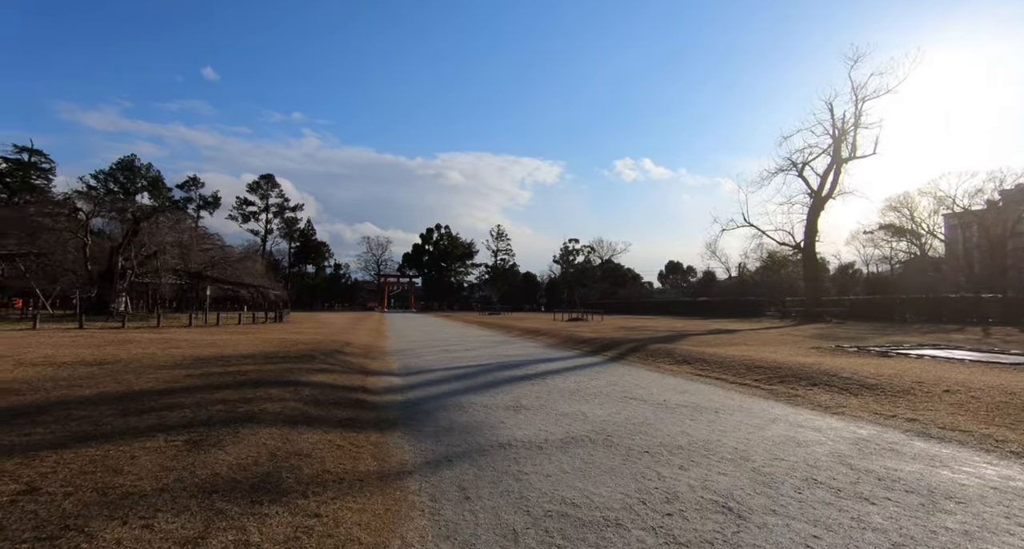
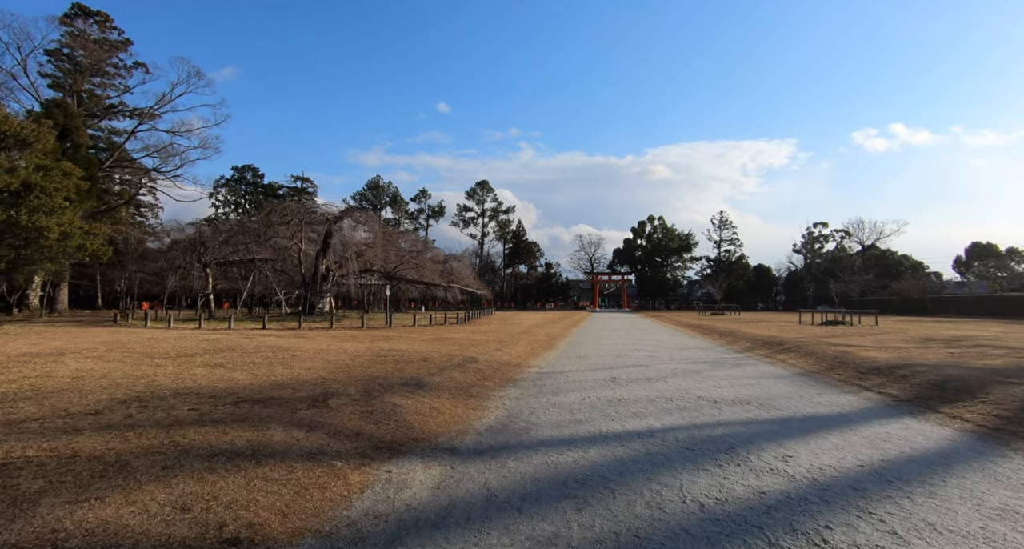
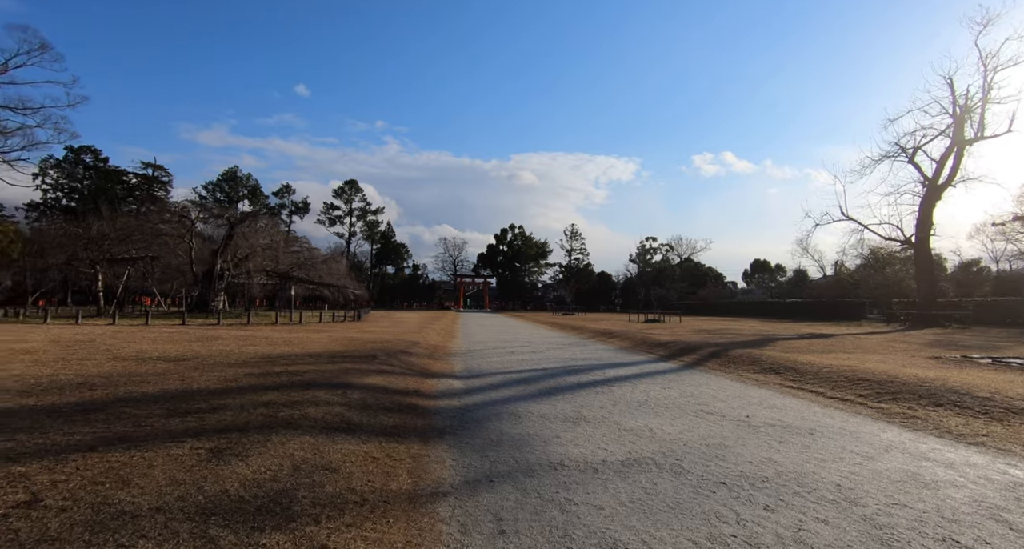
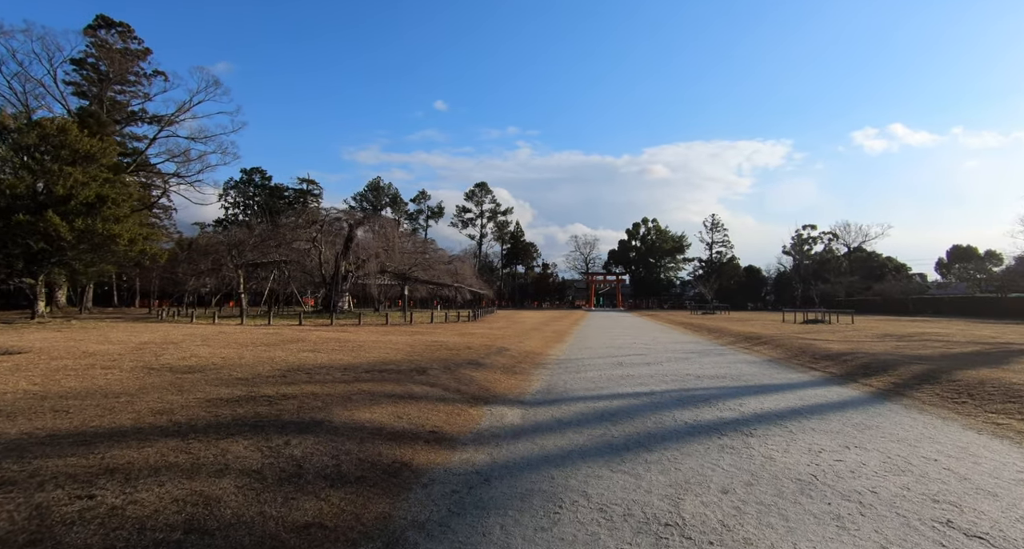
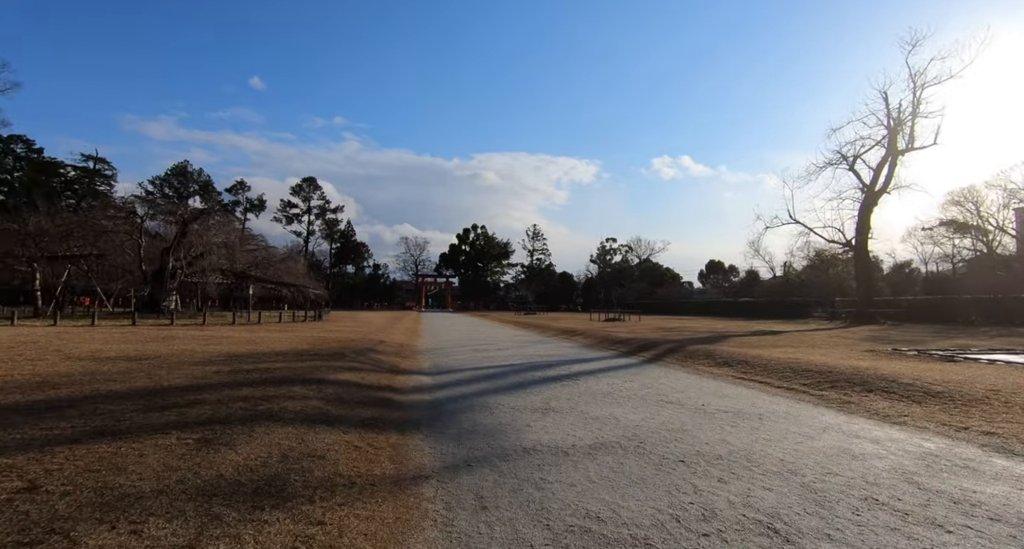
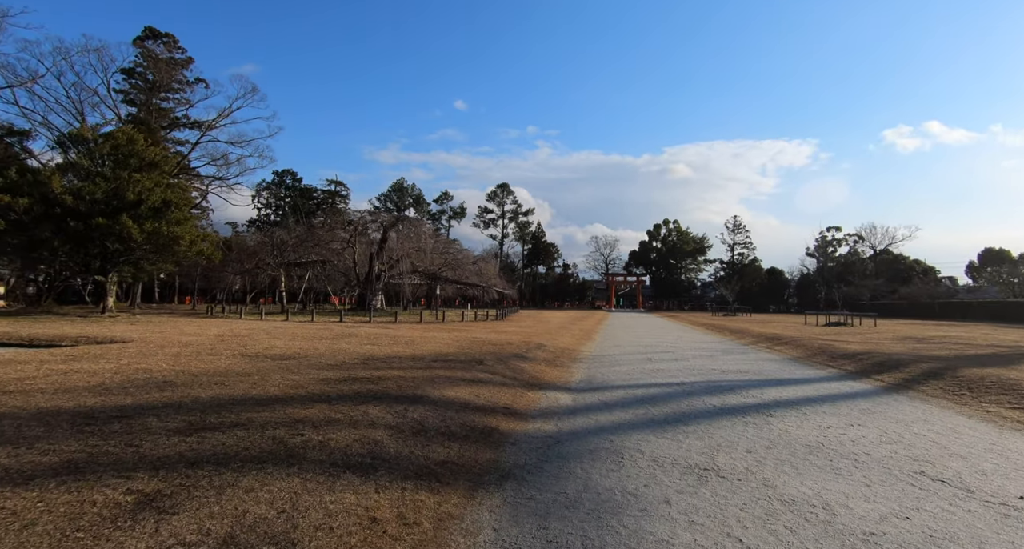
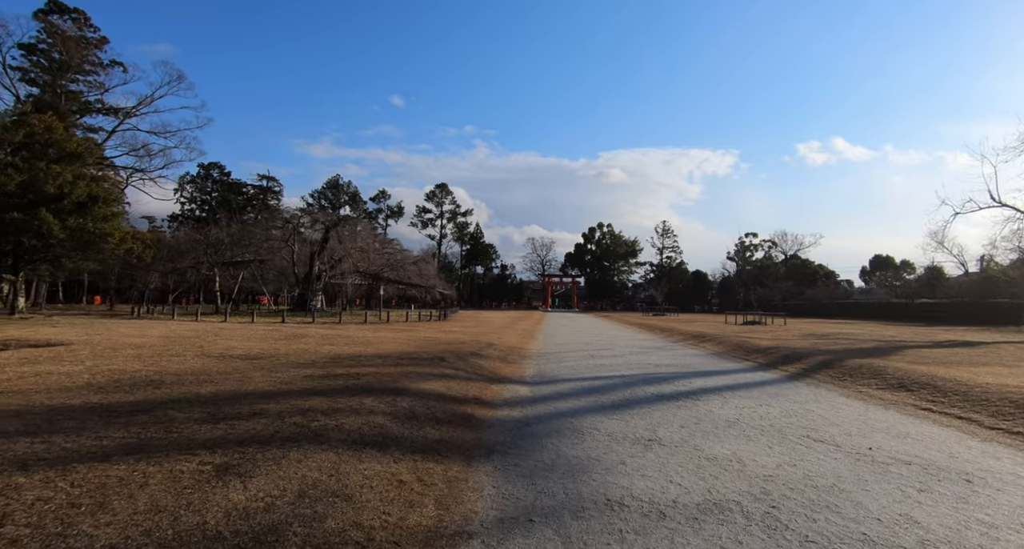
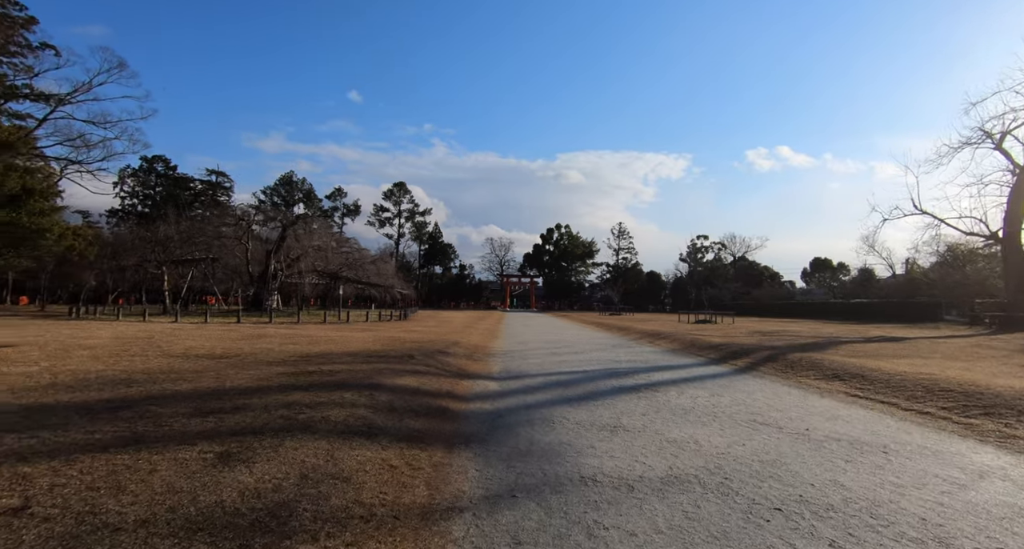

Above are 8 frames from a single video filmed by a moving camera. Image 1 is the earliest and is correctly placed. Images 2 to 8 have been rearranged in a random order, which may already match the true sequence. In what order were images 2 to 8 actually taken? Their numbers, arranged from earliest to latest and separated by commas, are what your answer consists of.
5, 3, 8, 7, 6, 4, 2
